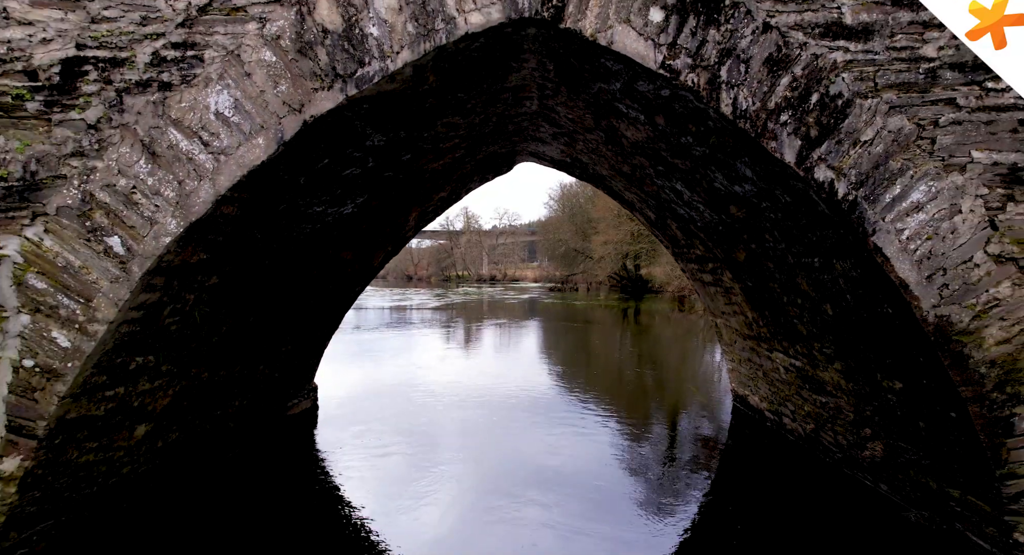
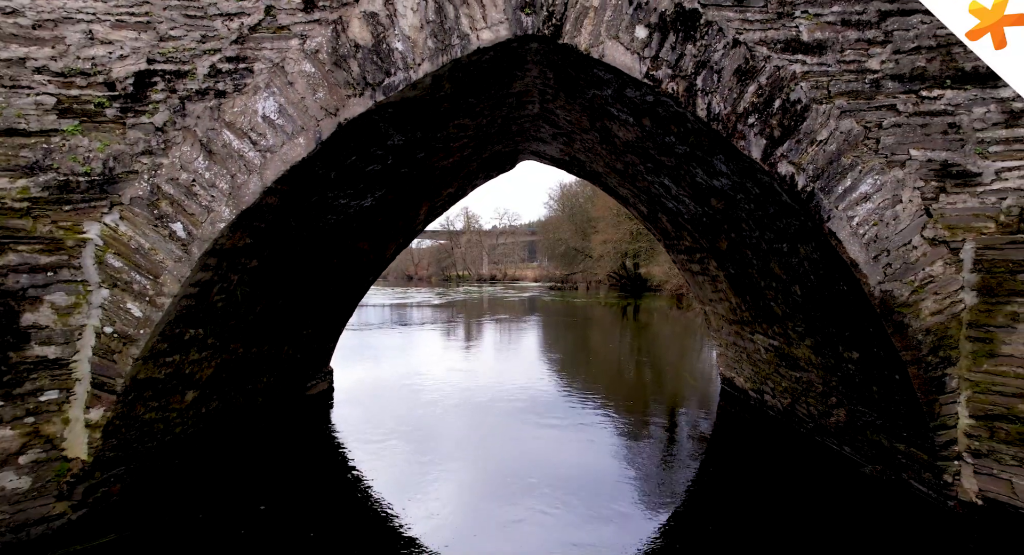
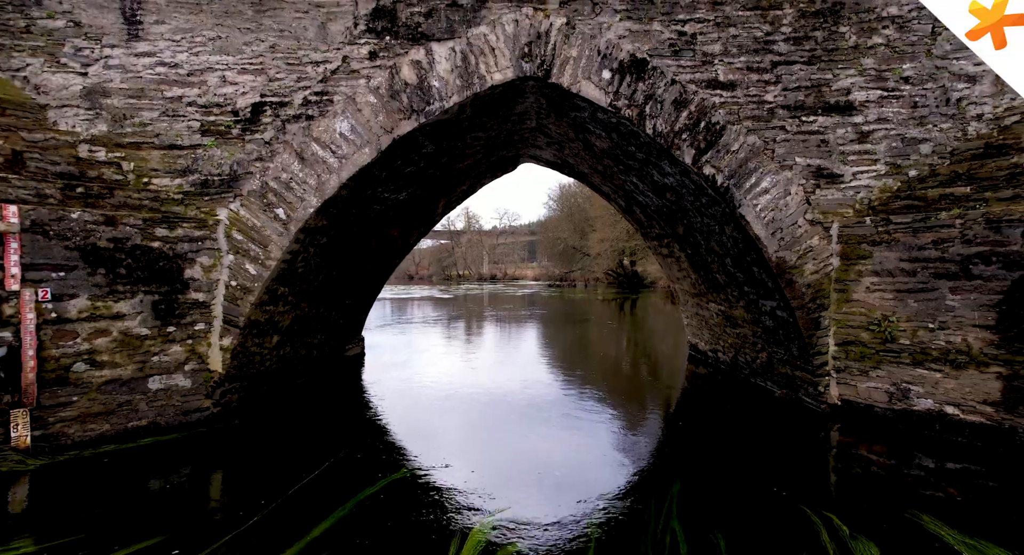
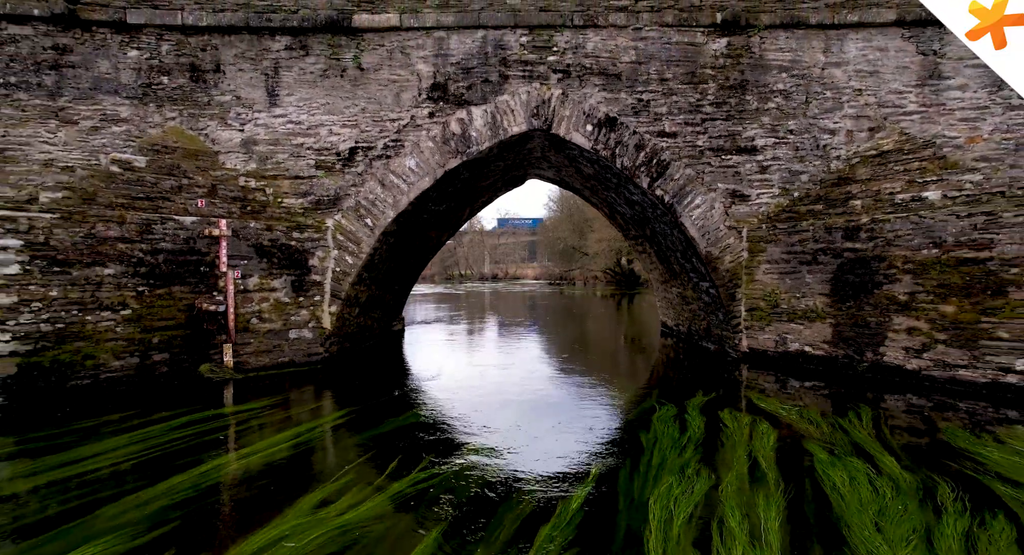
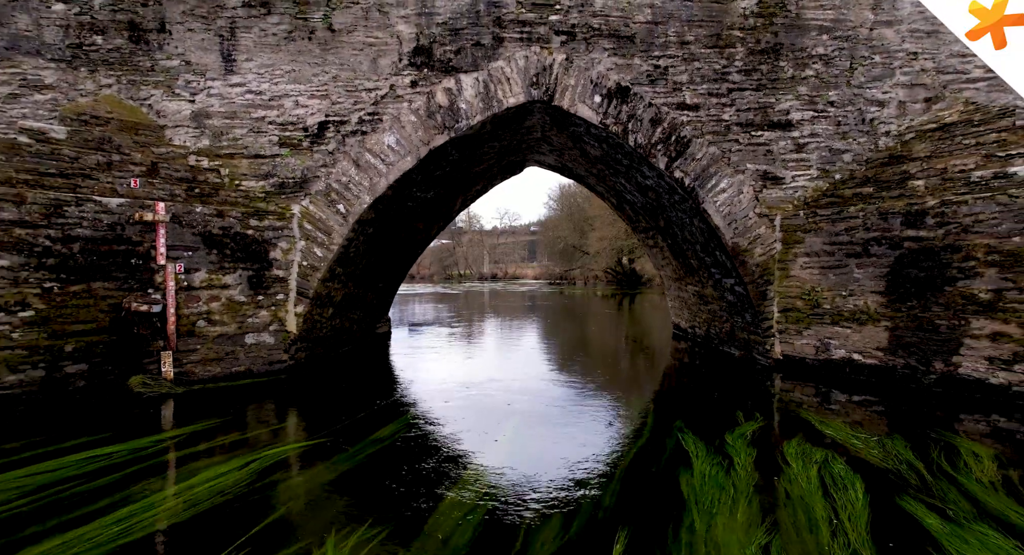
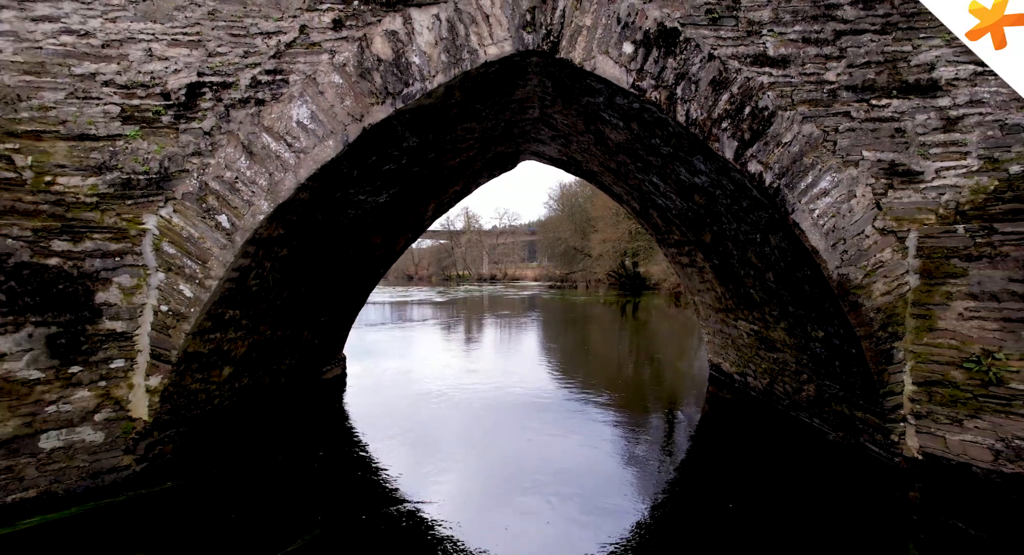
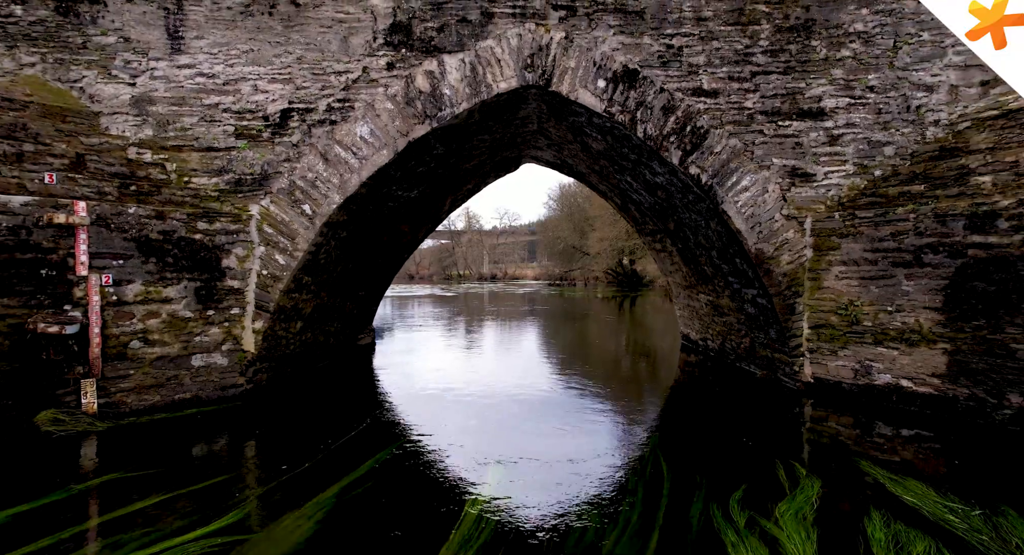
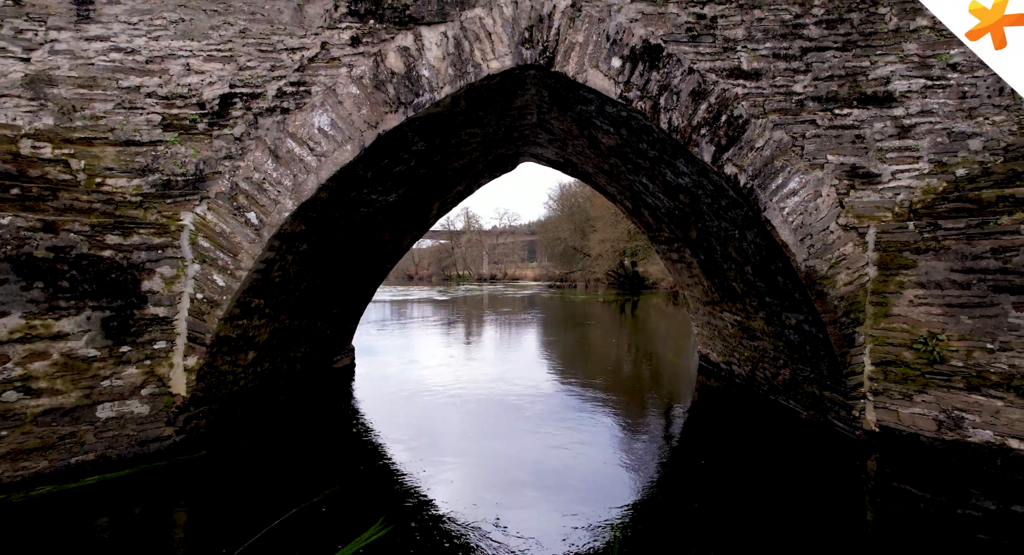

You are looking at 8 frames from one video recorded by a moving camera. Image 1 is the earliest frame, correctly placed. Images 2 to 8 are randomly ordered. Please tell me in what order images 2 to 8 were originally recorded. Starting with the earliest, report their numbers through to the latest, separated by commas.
2, 6, 8, 3, 7, 5, 4
